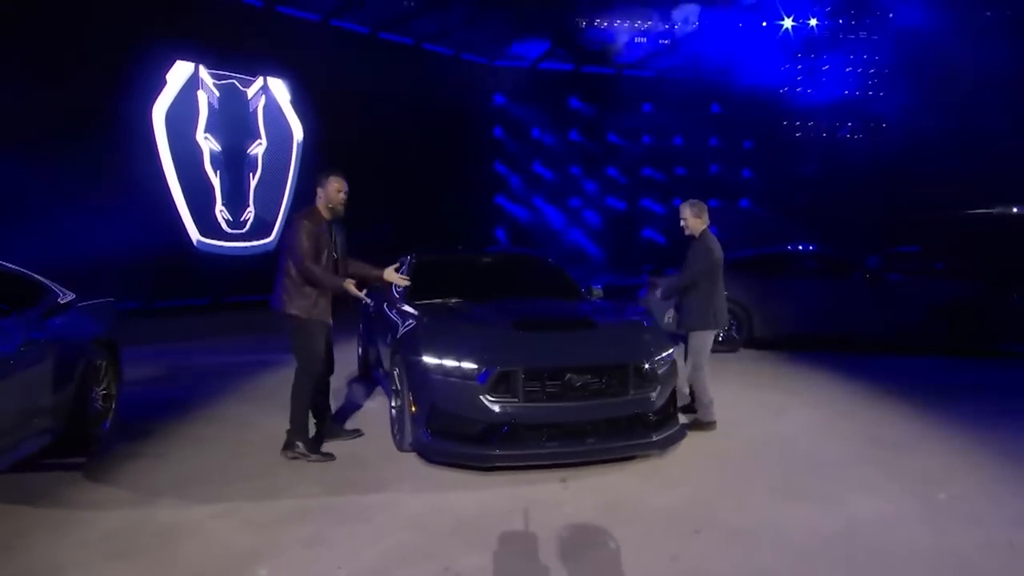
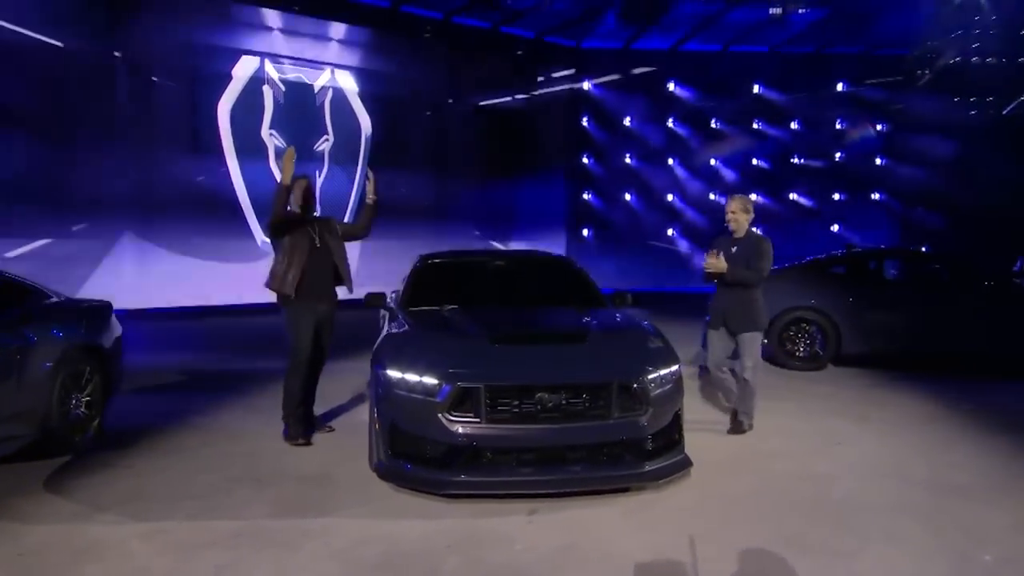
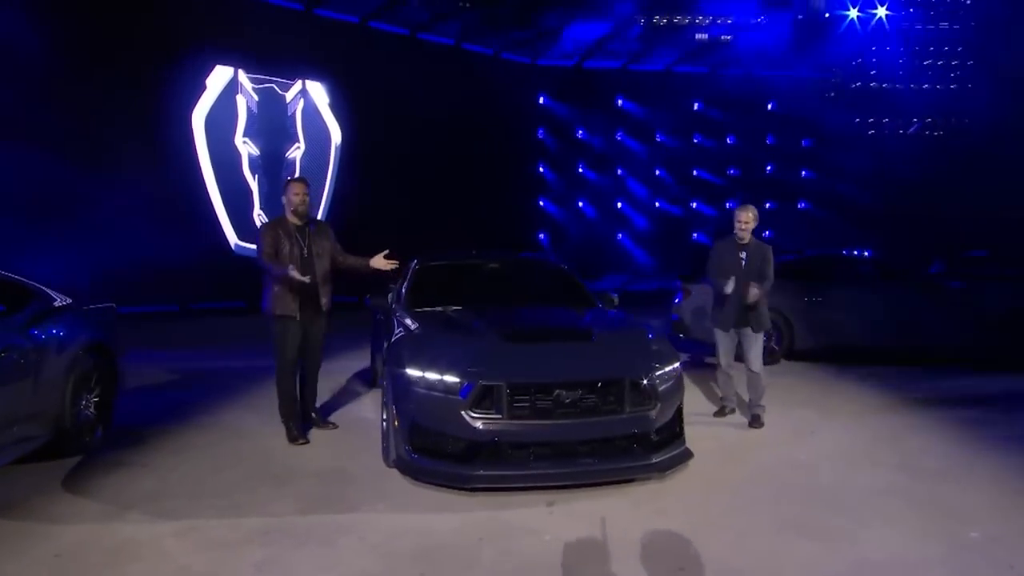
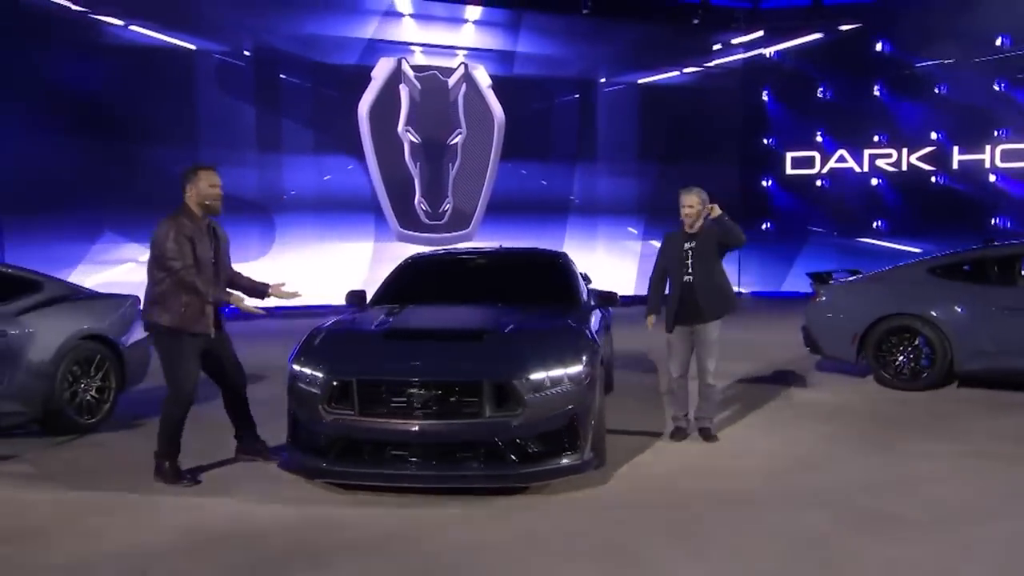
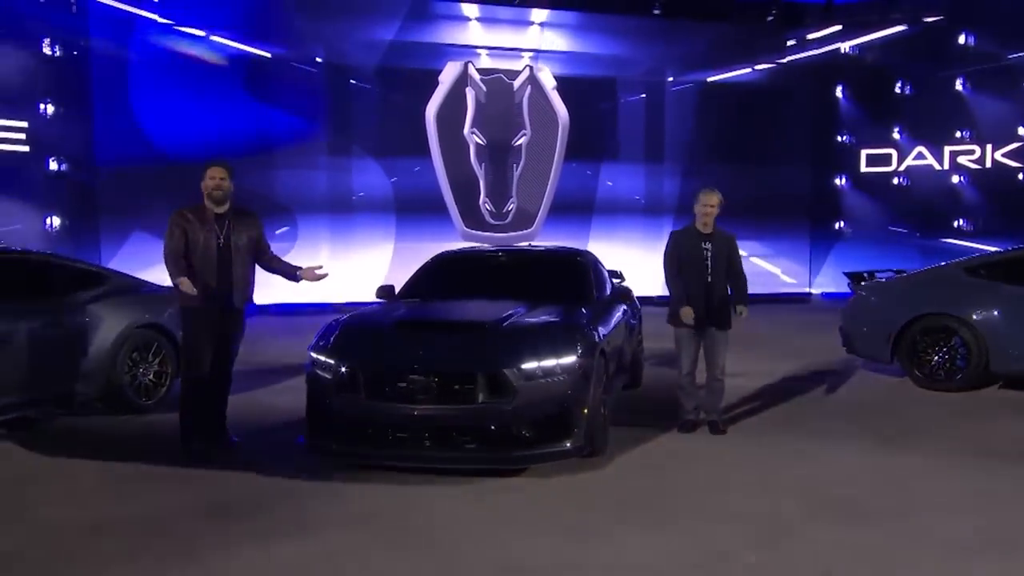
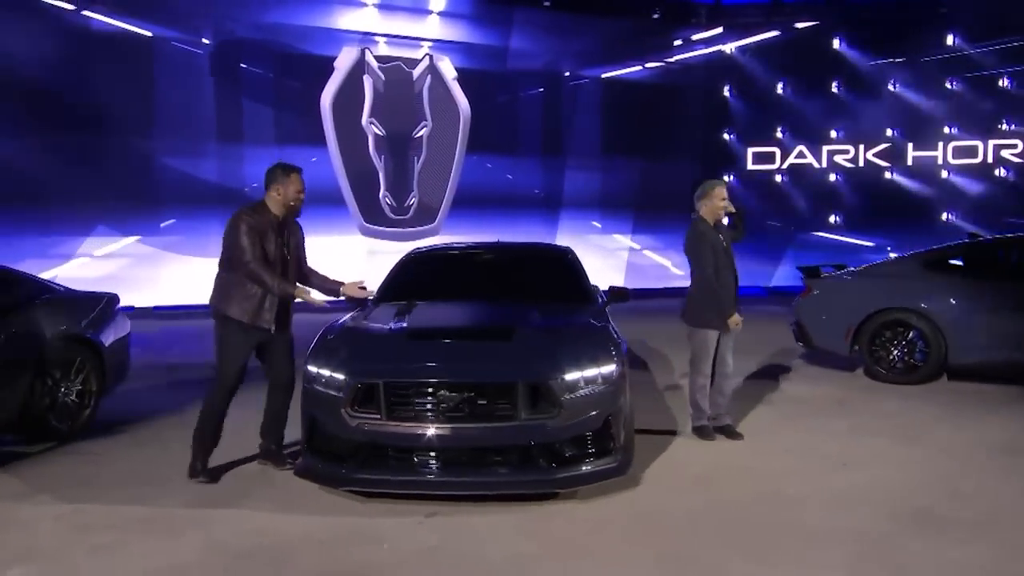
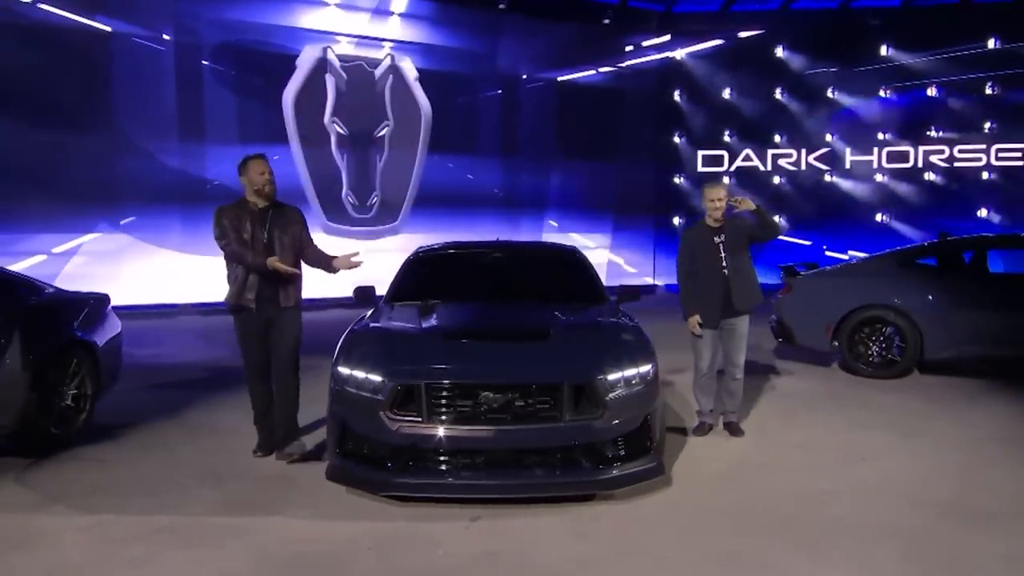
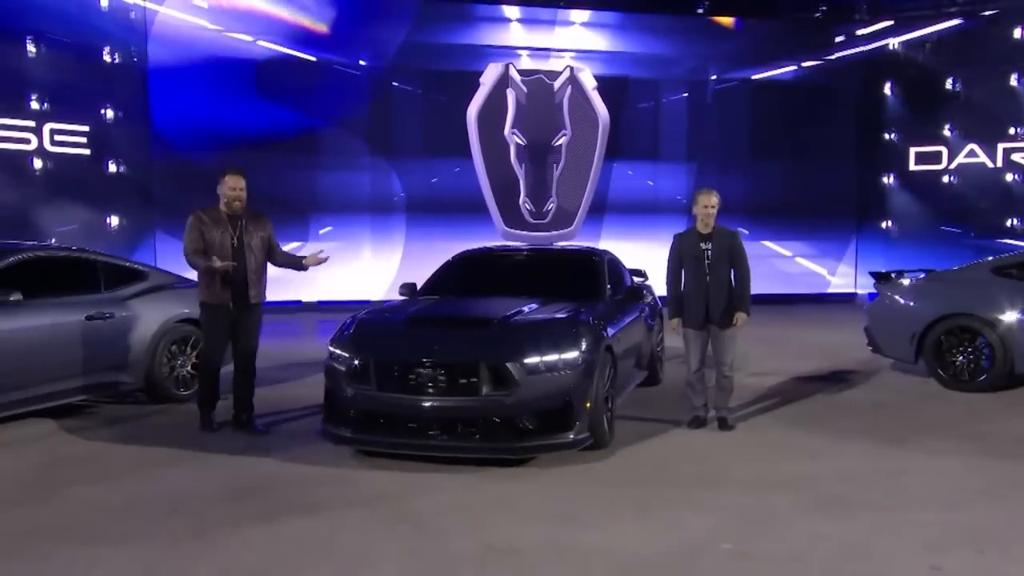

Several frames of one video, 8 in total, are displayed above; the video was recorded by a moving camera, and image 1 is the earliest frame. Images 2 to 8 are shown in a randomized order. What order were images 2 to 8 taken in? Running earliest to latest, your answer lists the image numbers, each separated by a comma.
3, 2, 7, 6, 4, 5, 8
